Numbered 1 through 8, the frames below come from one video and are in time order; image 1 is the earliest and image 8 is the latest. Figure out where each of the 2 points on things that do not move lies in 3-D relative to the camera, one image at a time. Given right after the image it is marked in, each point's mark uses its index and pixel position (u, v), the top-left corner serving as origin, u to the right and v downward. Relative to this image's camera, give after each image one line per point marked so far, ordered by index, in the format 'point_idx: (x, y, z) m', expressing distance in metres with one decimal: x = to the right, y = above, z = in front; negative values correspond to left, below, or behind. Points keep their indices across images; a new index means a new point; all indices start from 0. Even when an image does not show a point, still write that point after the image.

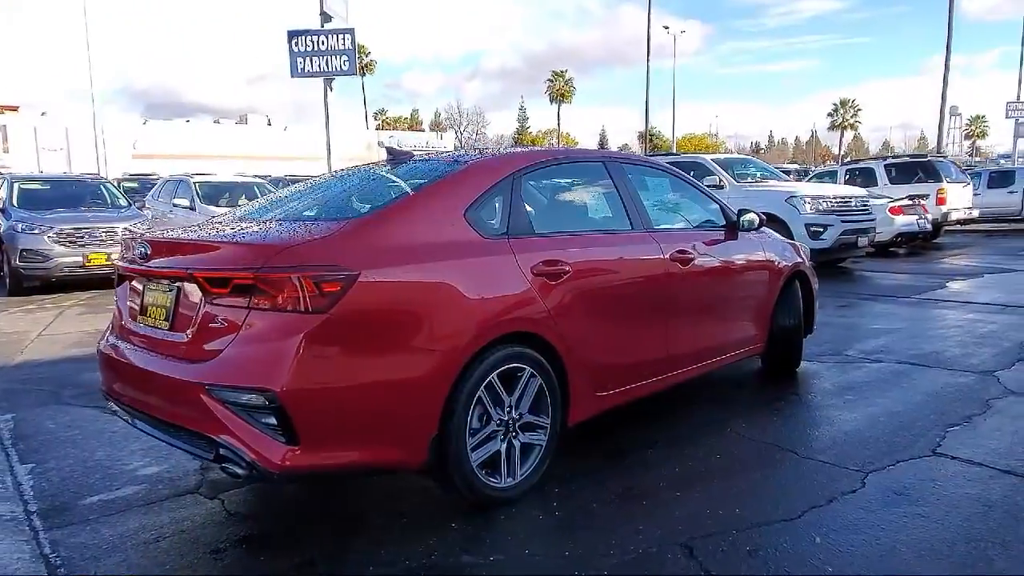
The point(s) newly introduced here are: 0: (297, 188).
0: (-1.3, +0.6, +4.8) m
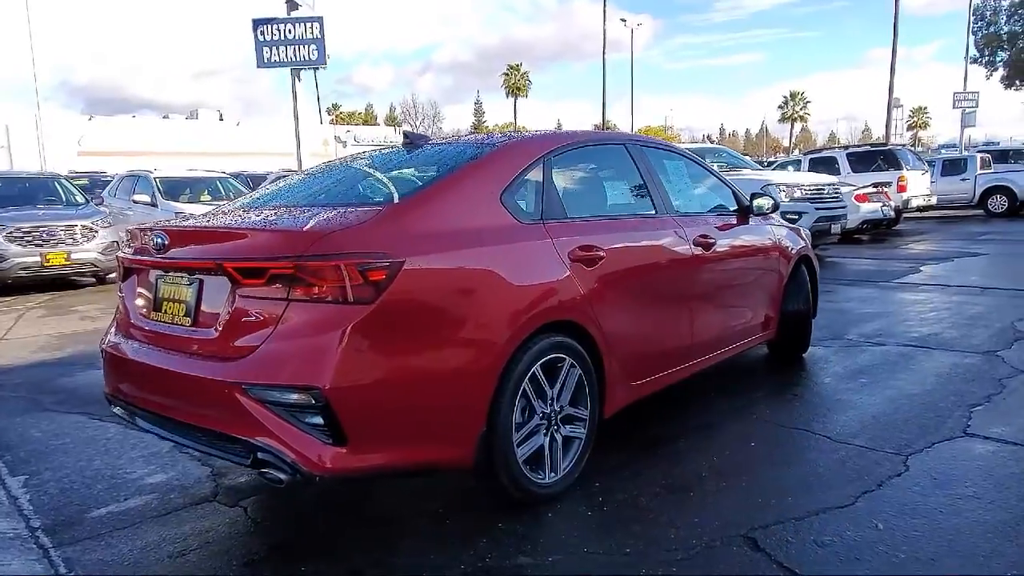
0: (-1.2, +0.6, +4.6) m
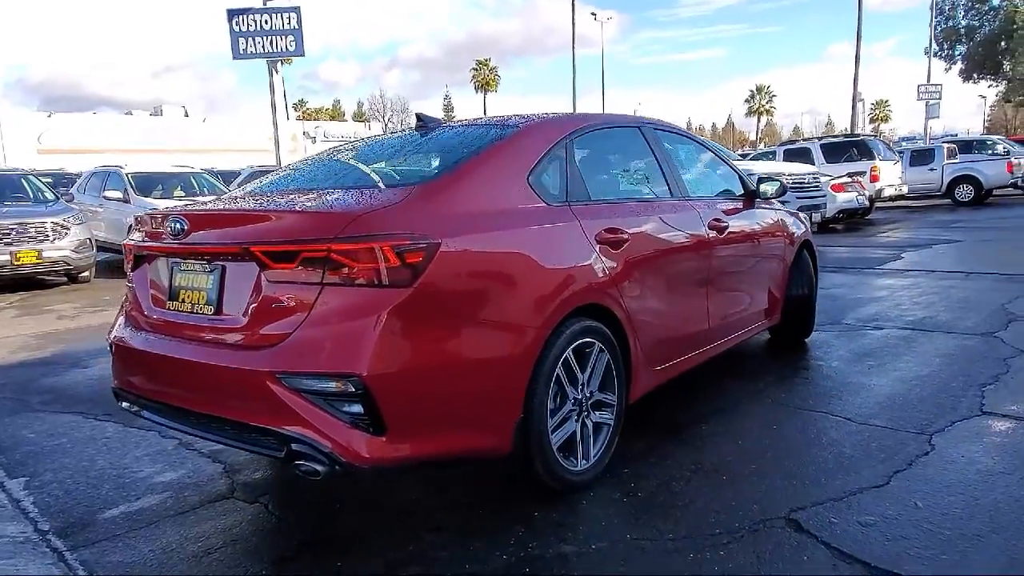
0: (-1.1, +0.7, +4.4) m
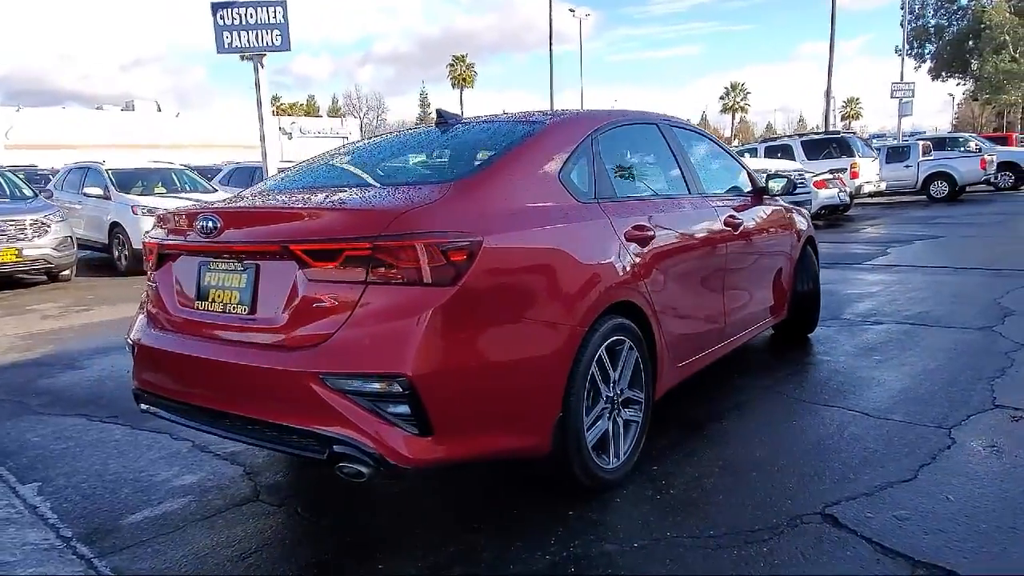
0: (-1.0, +0.7, +4.4) m
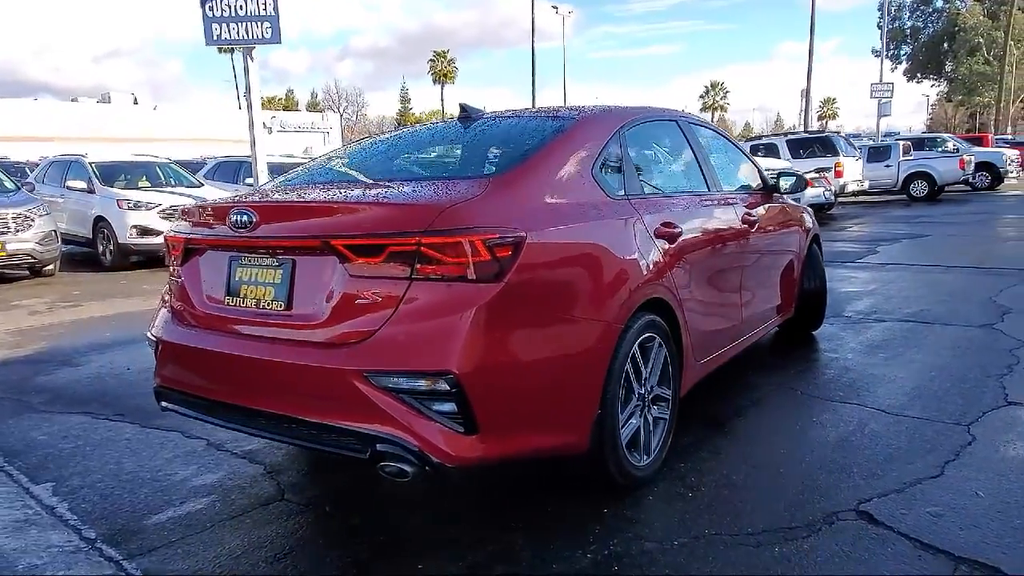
0: (-0.9, +0.7, +4.3) m
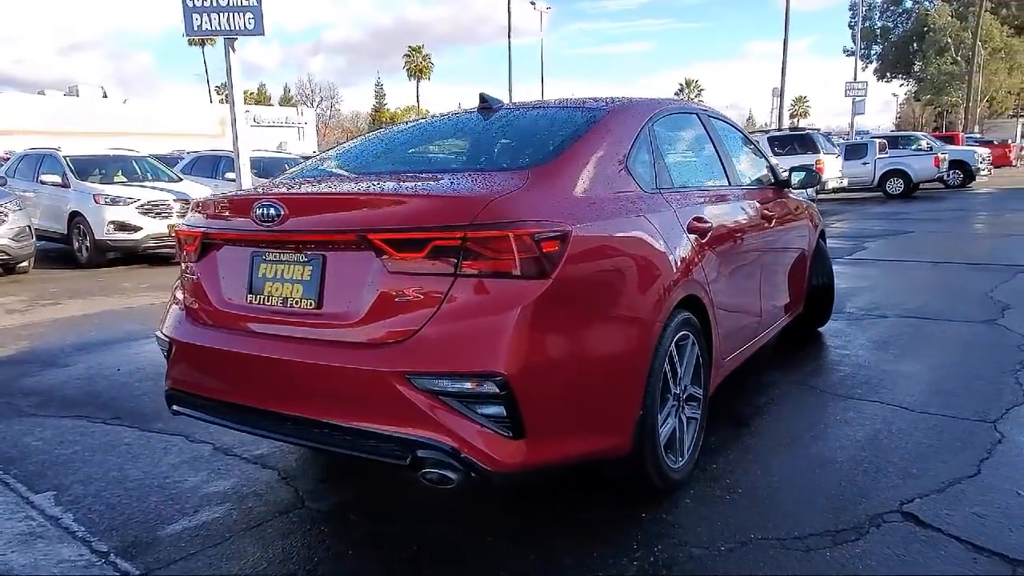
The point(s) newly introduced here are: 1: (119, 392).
0: (-0.8, +0.7, +4.1) m
1: (-2.5, -0.7, +5.1) m
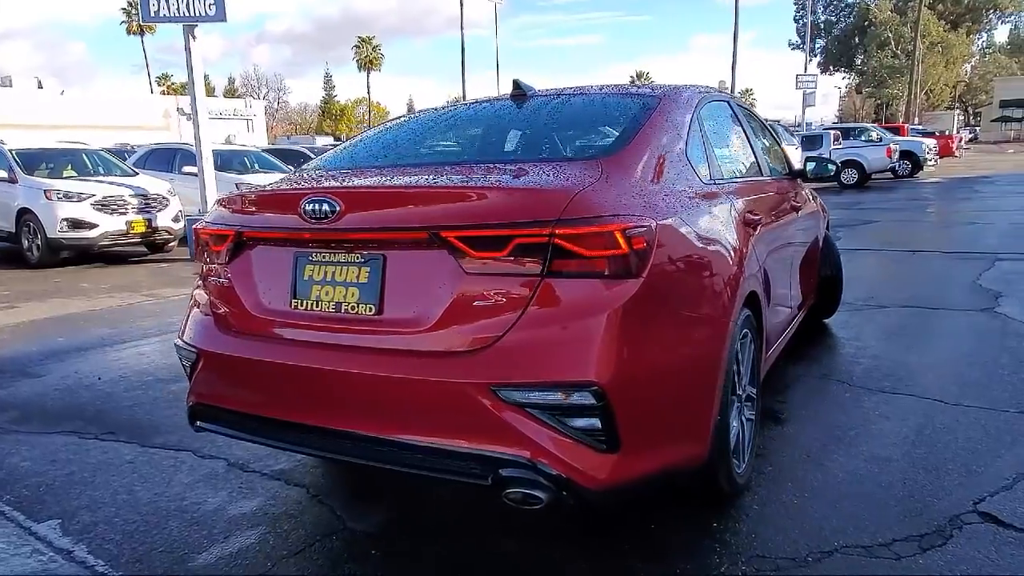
0: (-0.7, +0.7, +3.9) m
1: (-2.4, -0.7, +4.8) m
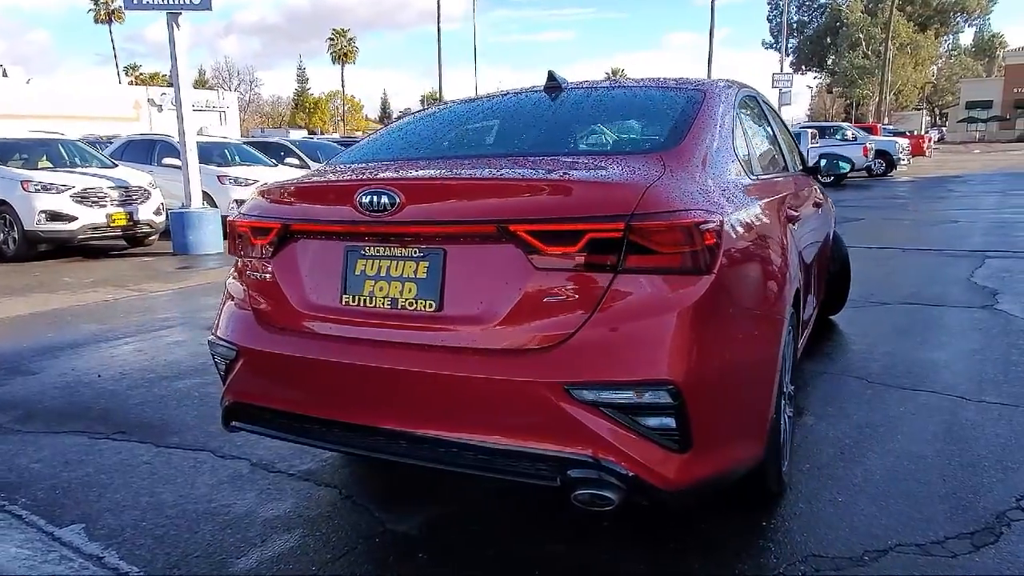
0: (-0.5, +0.8, +3.8) m
1: (-2.3, -0.6, +4.6) m
